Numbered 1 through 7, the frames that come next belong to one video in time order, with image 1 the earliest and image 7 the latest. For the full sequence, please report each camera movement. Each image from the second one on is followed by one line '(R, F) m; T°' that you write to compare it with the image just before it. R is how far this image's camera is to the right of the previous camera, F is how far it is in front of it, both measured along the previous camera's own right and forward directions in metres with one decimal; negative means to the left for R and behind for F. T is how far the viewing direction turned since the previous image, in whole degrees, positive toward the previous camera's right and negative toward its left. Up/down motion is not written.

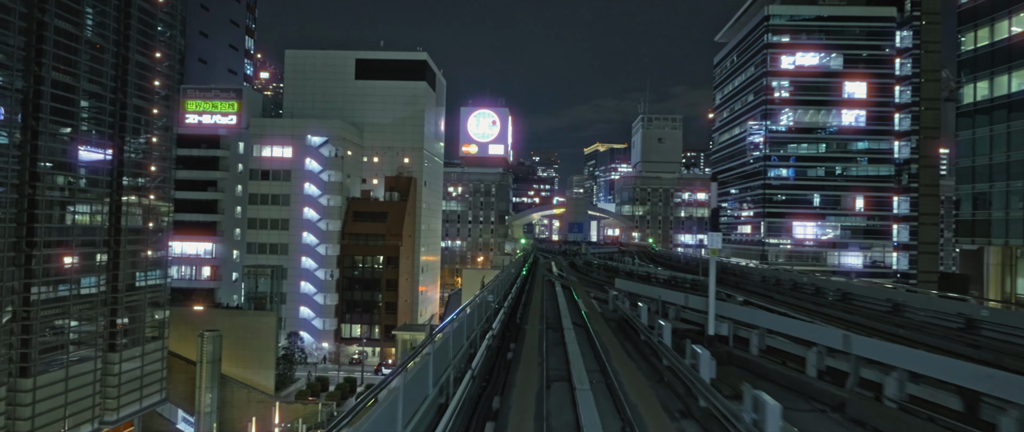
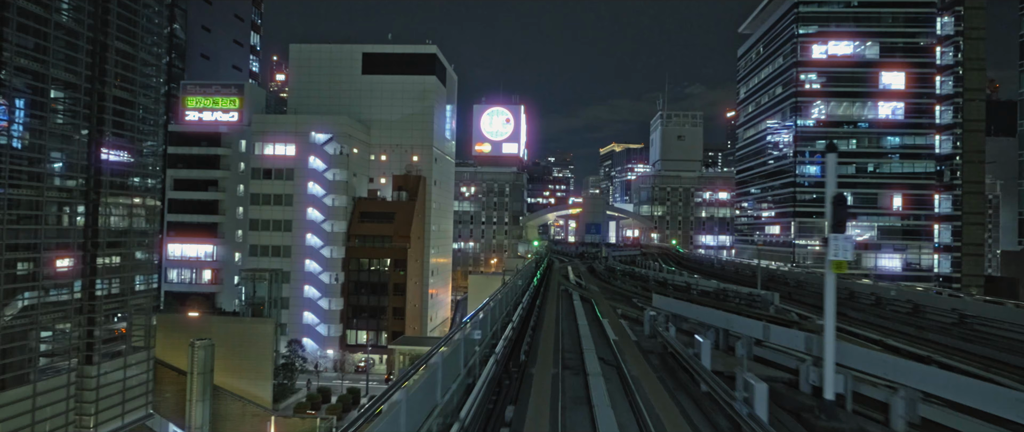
(+0.1, +2.1) m; -2°
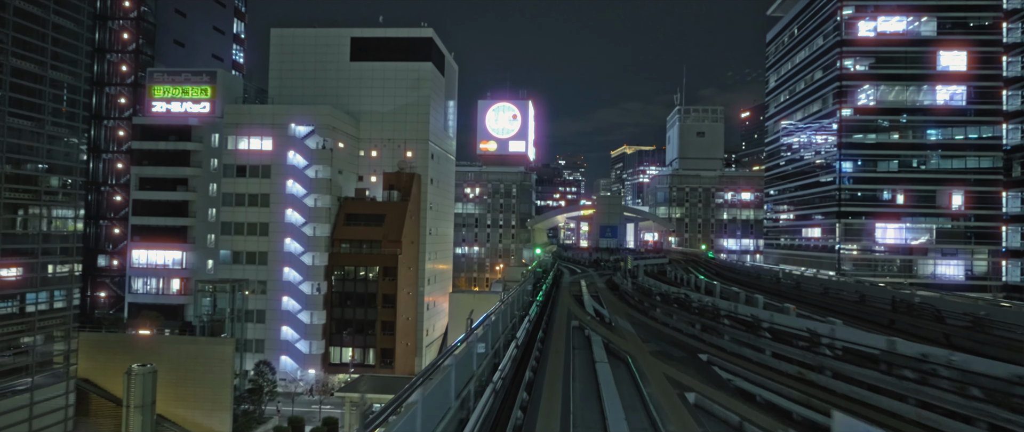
(+0.4, +4.4) m; -1°
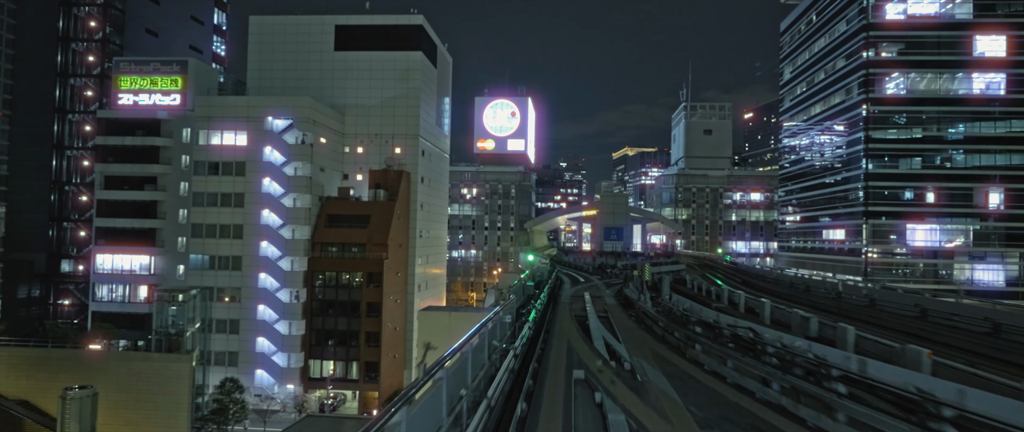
(+0.3, +2.7) m; 0°
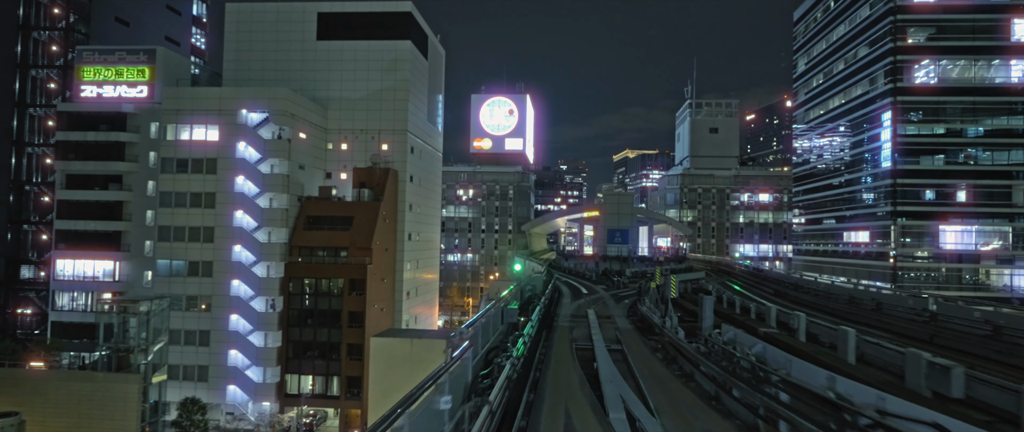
(+0.3, +2.5) m; 0°
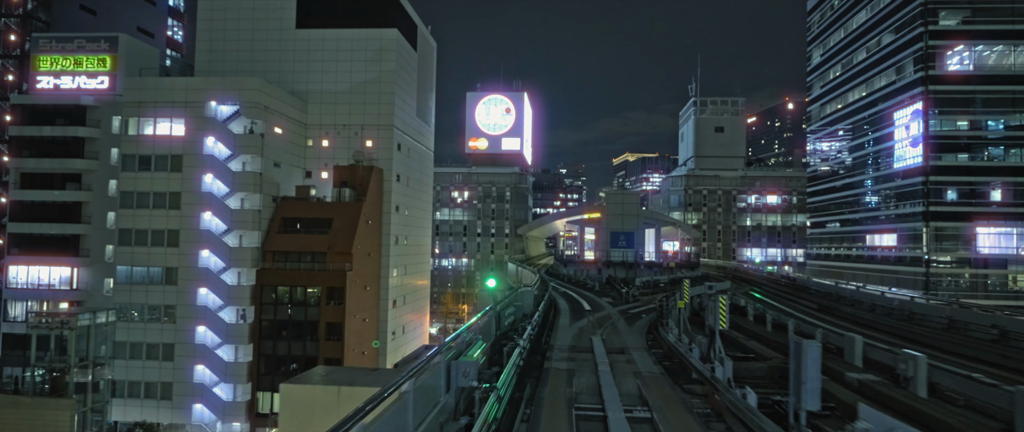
(+0.3, +2.4) m; 0°
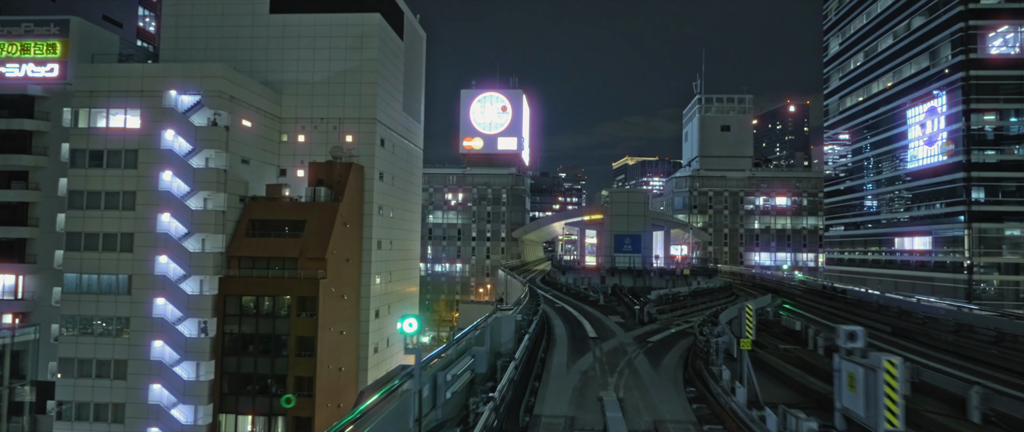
(+0.3, +2.6) m; 0°
